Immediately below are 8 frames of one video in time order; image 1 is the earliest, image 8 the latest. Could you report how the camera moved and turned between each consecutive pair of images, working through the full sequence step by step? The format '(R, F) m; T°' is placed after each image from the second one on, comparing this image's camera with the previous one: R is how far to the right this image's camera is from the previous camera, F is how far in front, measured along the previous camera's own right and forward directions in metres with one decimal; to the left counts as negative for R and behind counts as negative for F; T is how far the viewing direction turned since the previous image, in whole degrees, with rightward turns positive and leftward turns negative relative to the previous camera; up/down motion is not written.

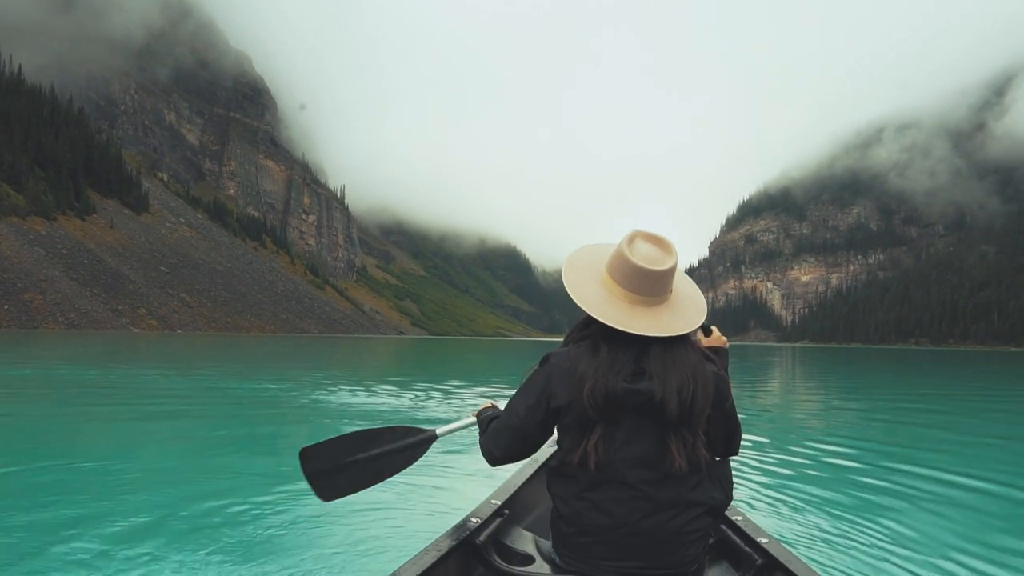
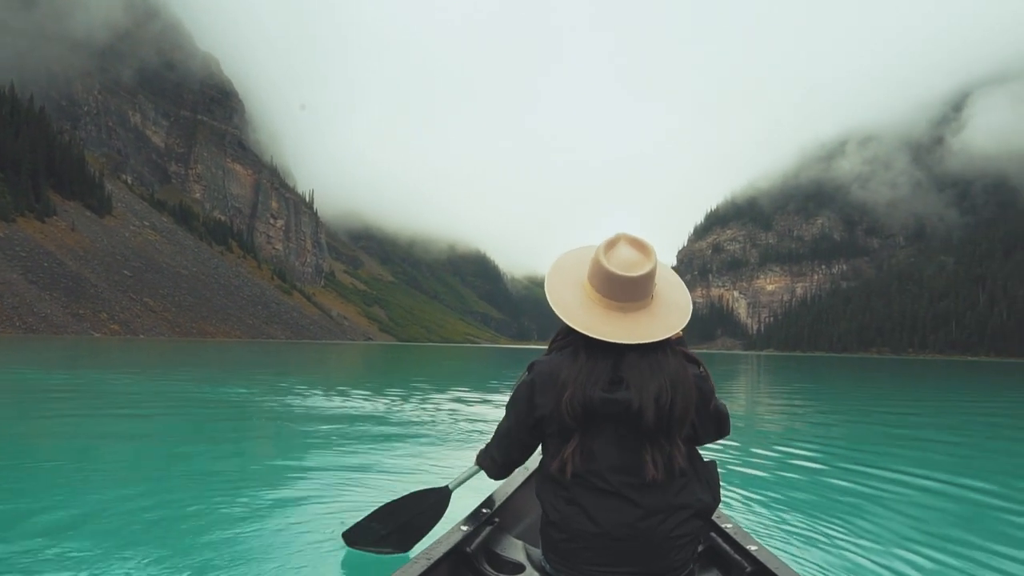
(-0.8, +1.4) m; +3°
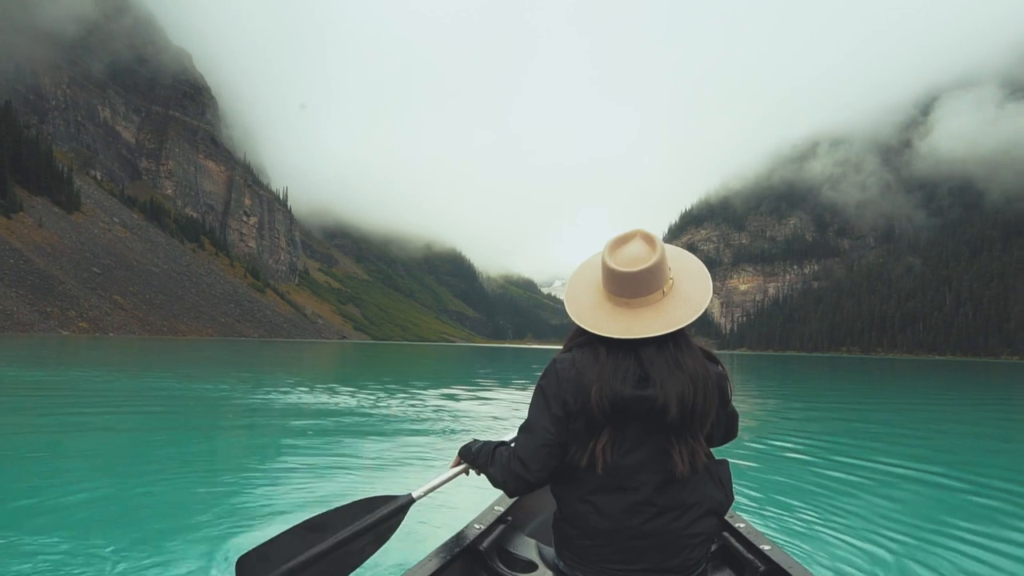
(+0.4, -0.8) m; +2°
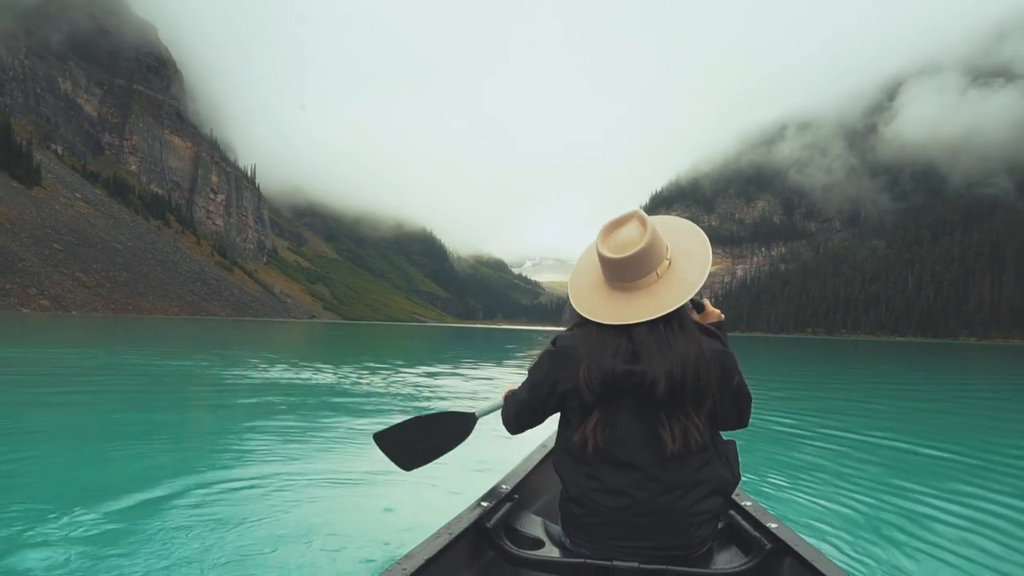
(+0.2, -1.0) m; +3°
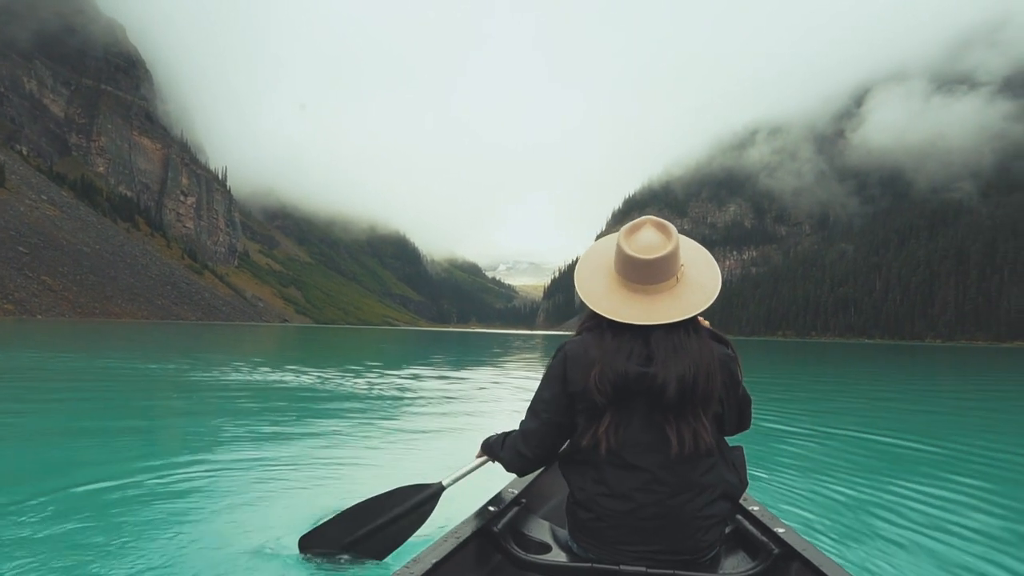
(+0.3, -0.8) m; +2°
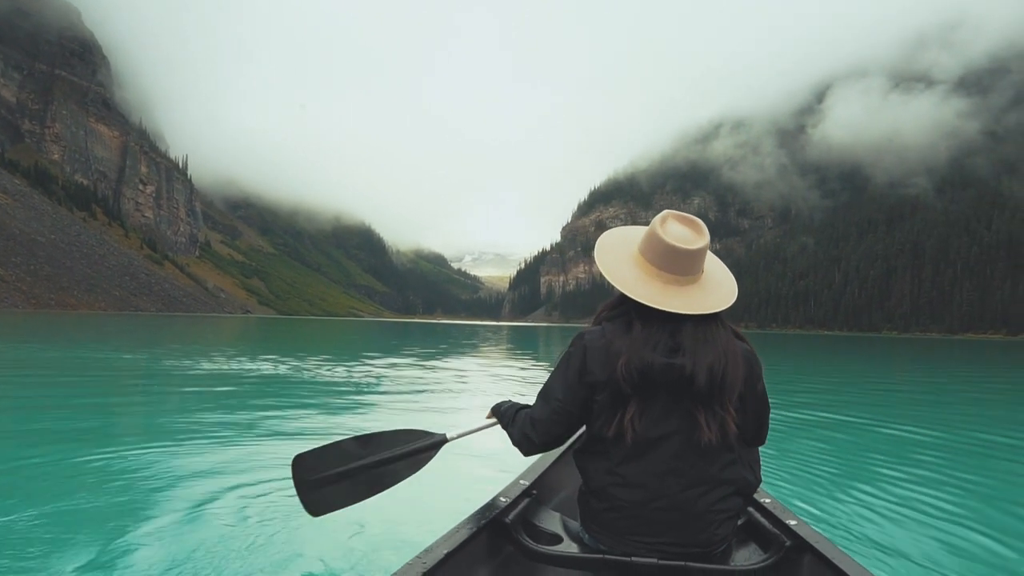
(+0.8, -1.6) m; +3°
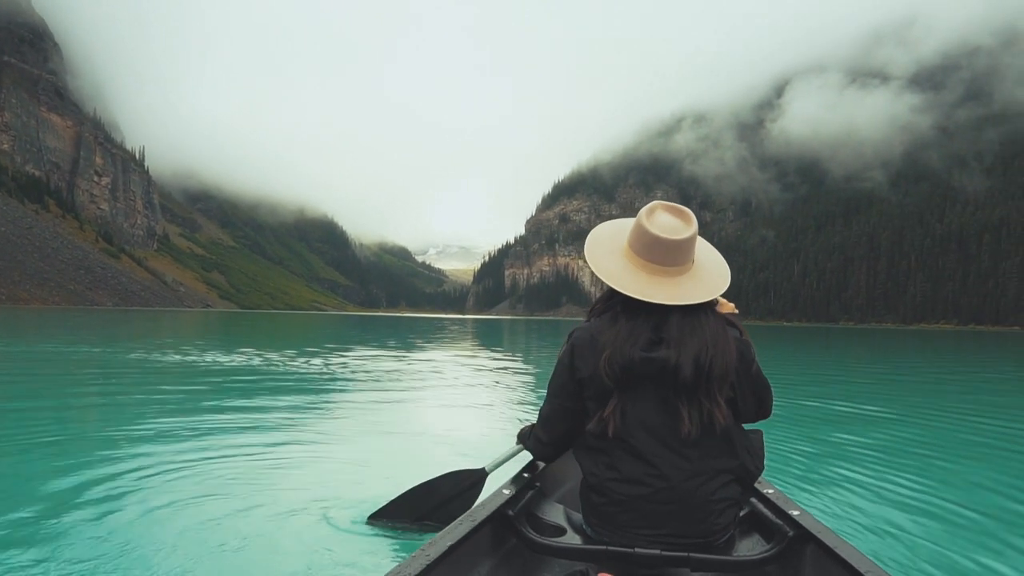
(-0.1, -0.5) m; +3°
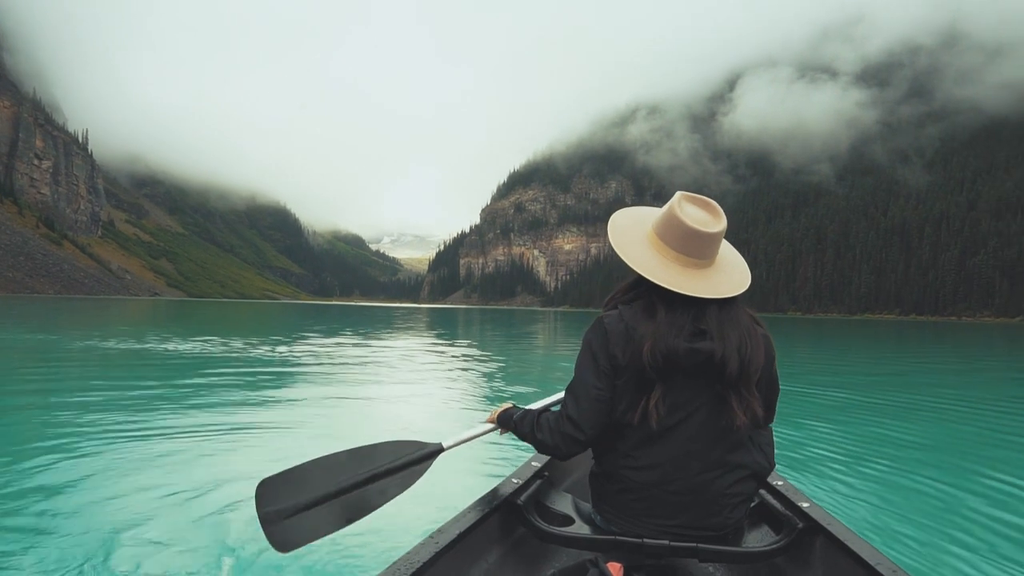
(-0.3, 0.0) m; +4°
